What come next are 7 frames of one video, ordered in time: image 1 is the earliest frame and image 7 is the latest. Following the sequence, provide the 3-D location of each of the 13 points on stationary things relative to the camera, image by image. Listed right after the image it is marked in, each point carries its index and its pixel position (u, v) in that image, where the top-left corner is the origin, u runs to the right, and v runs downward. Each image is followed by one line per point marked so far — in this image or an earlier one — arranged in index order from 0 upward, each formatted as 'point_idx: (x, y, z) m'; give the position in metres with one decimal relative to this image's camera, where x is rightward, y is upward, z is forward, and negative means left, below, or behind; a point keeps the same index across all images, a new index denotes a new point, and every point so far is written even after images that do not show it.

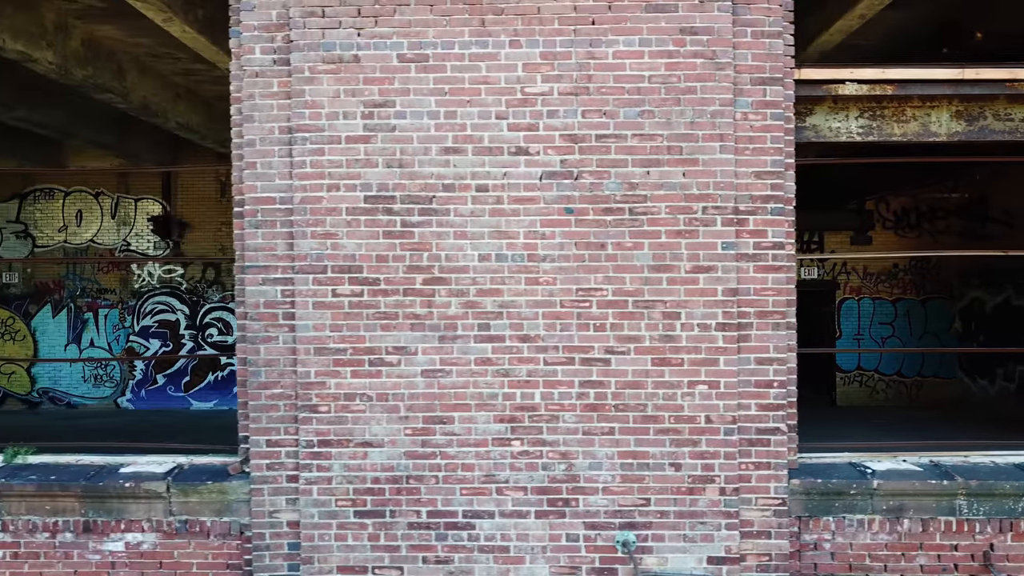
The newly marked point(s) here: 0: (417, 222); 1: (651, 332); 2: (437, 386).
0: (-0.6, +0.4, +3.9) m
1: (+0.8, -0.3, +3.9) m
2: (-0.4, -0.6, +3.9) m
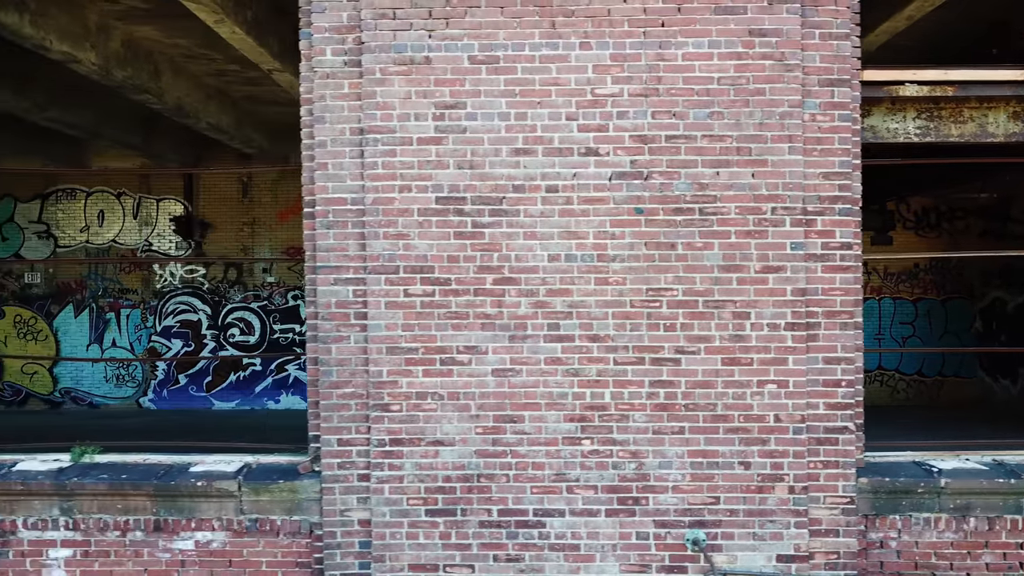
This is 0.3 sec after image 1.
0: (-0.1, +0.4, +3.9) m
1: (+1.2, -0.3, +3.9) m
2: (0.0, -0.6, +3.9) m
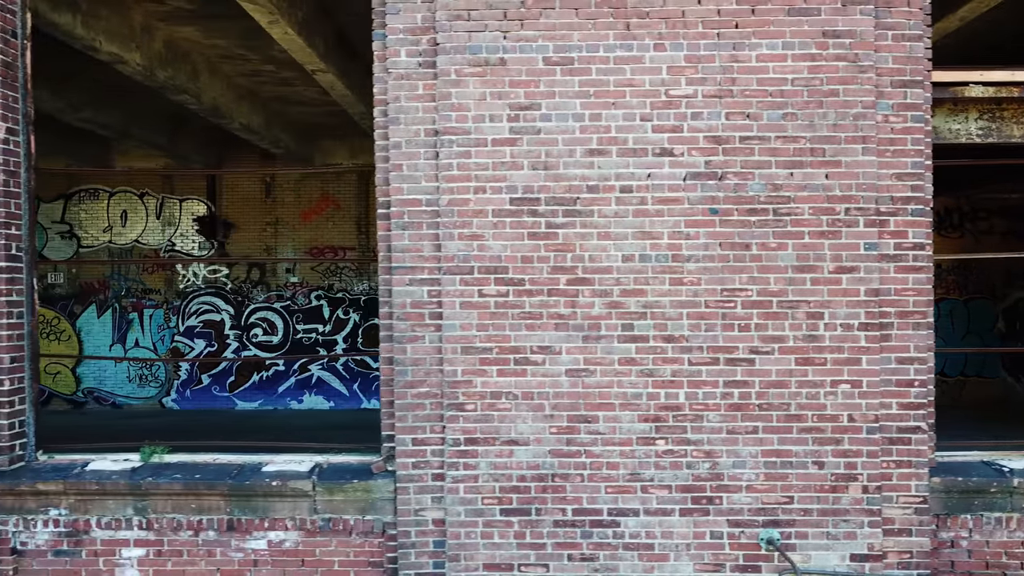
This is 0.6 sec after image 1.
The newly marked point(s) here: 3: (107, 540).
0: (+0.3, +0.4, +4.0) m
1: (+1.7, -0.3, +3.9) m
2: (+0.4, -0.6, +4.0) m
3: (-2.5, -1.5, +4.1) m
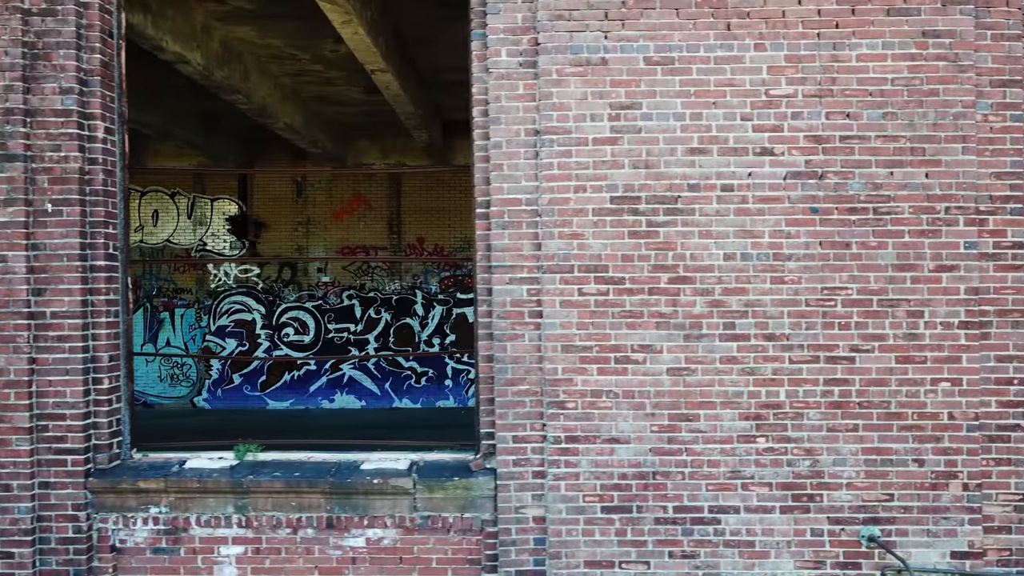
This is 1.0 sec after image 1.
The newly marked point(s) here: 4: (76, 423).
0: (+0.9, +0.4, +4.0) m
1: (+2.3, -0.2, +4.0) m
2: (+1.0, -0.6, +4.0) m
3: (-1.9, -1.5, +4.1) m
4: (-2.6, -0.8, +4.1) m
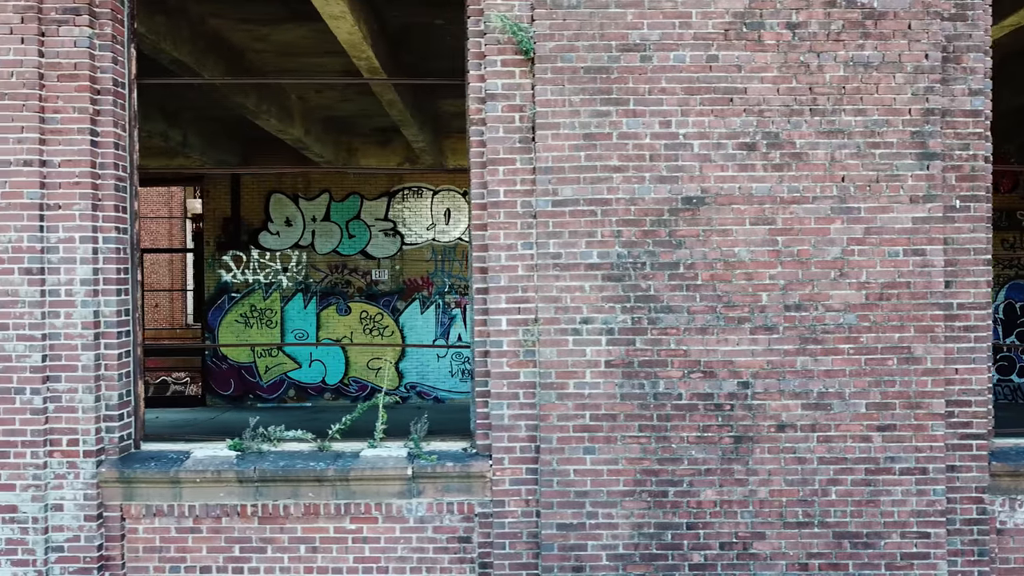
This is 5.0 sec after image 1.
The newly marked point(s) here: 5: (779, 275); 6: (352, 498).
0: (+6.5, +0.4, +4.2) m
1: (+7.9, -0.2, +4.2) m
2: (+6.6, -0.5, +4.2) m
3: (+3.7, -1.5, +4.3) m
4: (+3.0, -0.8, +4.2) m
5: (+1.7, +0.1, +4.2) m
6: (-1.0, -1.3, +4.3) m
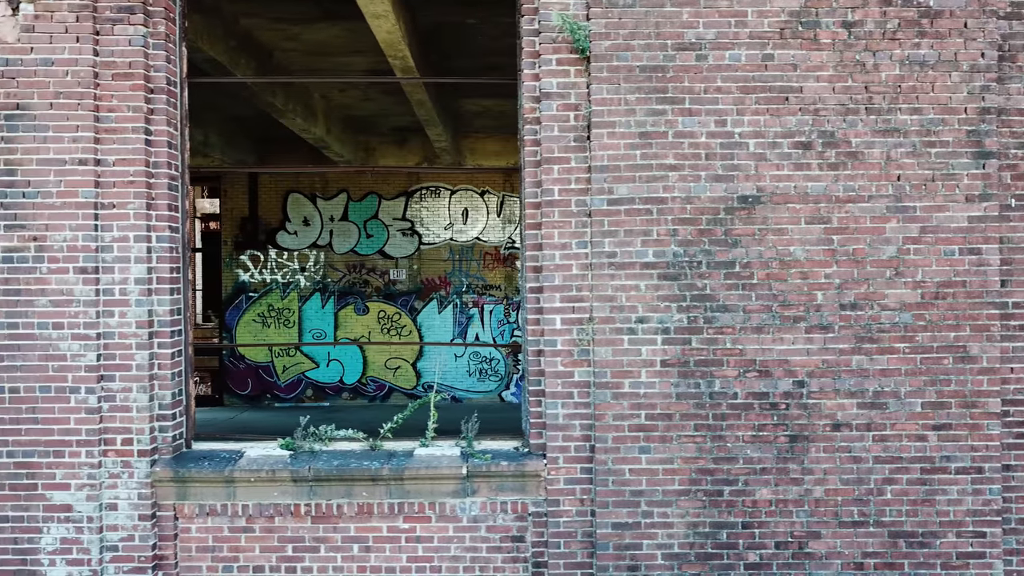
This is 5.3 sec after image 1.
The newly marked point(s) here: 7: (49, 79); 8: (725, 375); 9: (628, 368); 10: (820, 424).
0: (+6.8, +0.4, +4.2) m
1: (+8.2, -0.2, +4.2) m
2: (+7.0, -0.5, +4.2) m
3: (+4.1, -1.5, +4.3) m
4: (+3.3, -0.8, +4.2) m
5: (+2.0, +0.1, +4.2) m
6: (-0.7, -1.3, +4.3) m
7: (-2.9, +1.3, +4.2) m
8: (+1.3, -0.5, +4.2) m
9: (+0.7, -0.5, +4.2) m
10: (+1.9, -0.9, +4.2) m
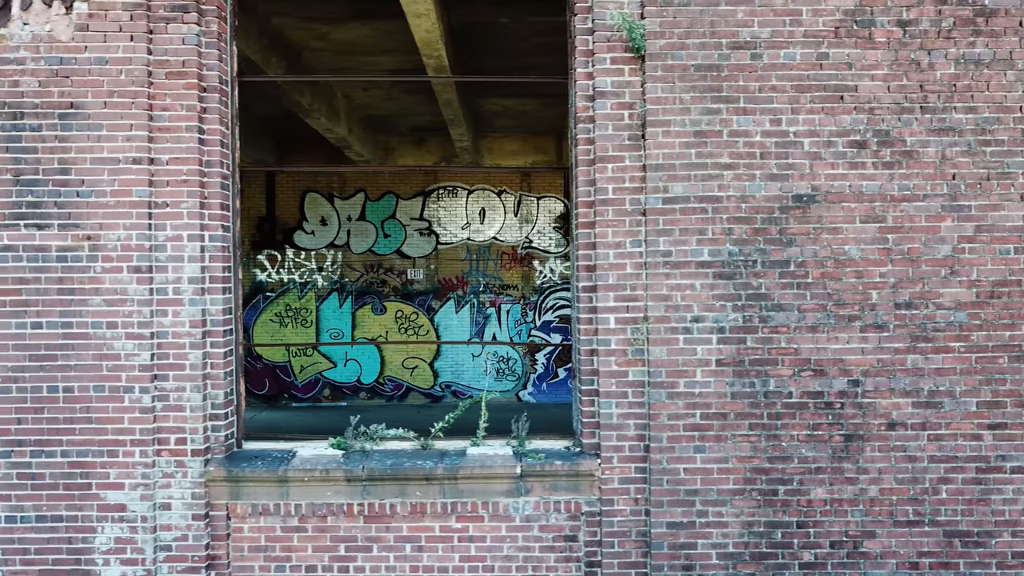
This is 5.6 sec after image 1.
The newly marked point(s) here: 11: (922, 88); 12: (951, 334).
0: (+7.2, +0.4, +4.2) m
1: (+8.5, -0.2, +4.2) m
2: (+7.3, -0.5, +4.2) m
3: (+4.4, -1.5, +4.3) m
4: (+3.7, -0.8, +4.2) m
5: (+2.4, +0.1, +4.2) m
6: (-0.3, -1.3, +4.3) m
7: (-2.5, +1.3, +4.2) m
8: (+1.7, -0.5, +4.2) m
9: (+1.1, -0.5, +4.2) m
10: (+2.3, -0.8, +4.2) m
11: (+2.6, +1.3, +4.2) m
12: (+2.7, -0.3, +4.2) m
